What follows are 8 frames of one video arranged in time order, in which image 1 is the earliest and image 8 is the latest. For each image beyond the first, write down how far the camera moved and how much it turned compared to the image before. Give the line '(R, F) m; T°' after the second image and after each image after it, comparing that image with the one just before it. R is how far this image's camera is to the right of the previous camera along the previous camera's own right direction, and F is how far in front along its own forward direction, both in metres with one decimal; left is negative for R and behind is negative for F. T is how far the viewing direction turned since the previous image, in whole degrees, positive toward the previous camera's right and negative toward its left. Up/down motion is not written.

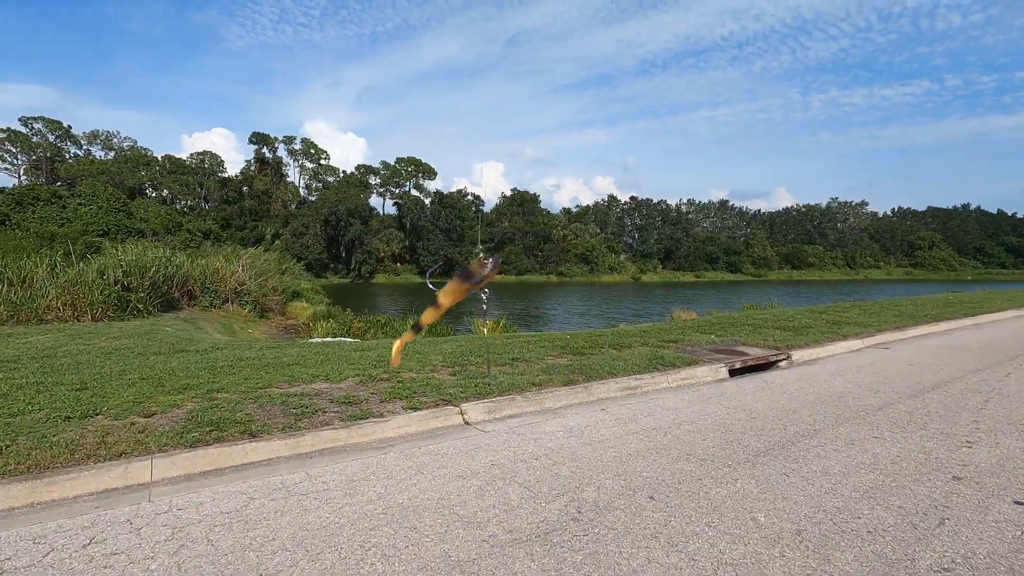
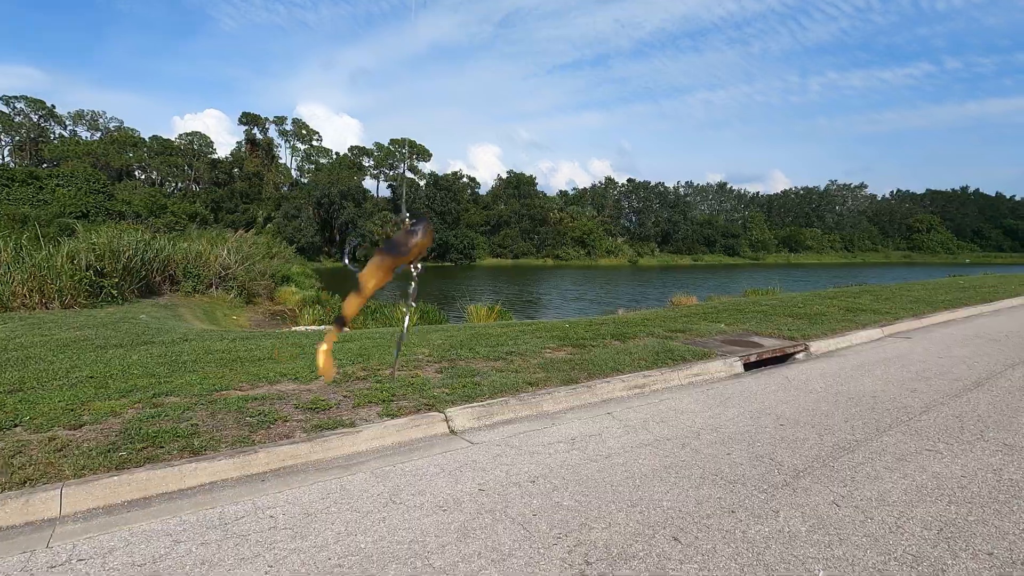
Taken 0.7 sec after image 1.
(0.0, +0.7) m; 0°
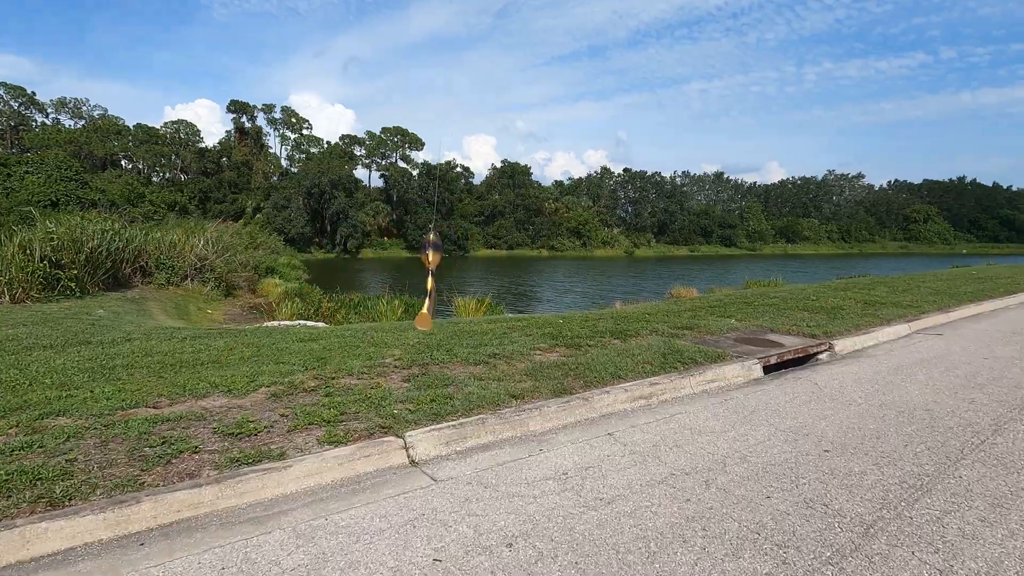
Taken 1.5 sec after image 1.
(+0.1, +1.0) m; 0°
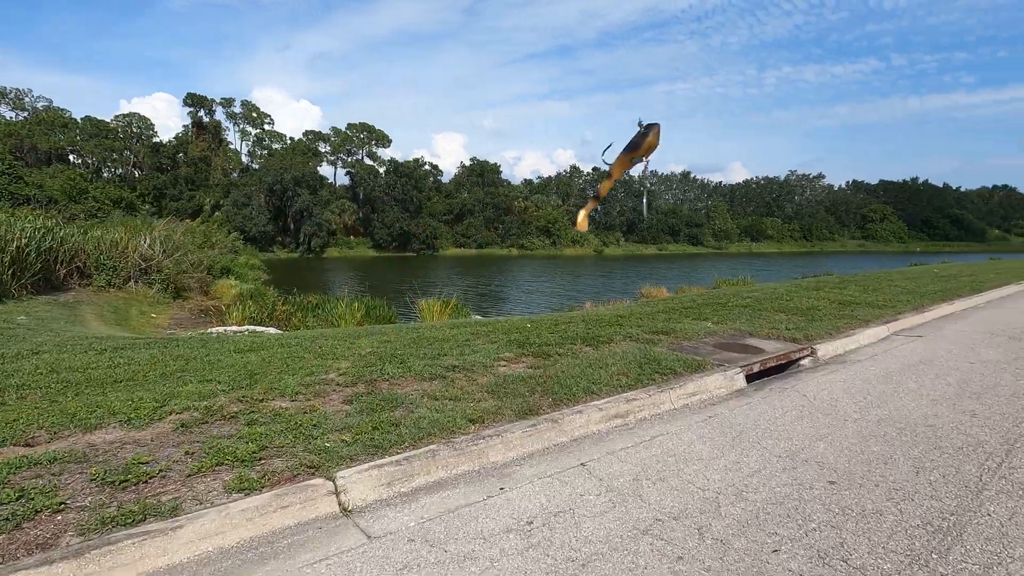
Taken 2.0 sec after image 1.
(+0.1, +0.6) m; +3°
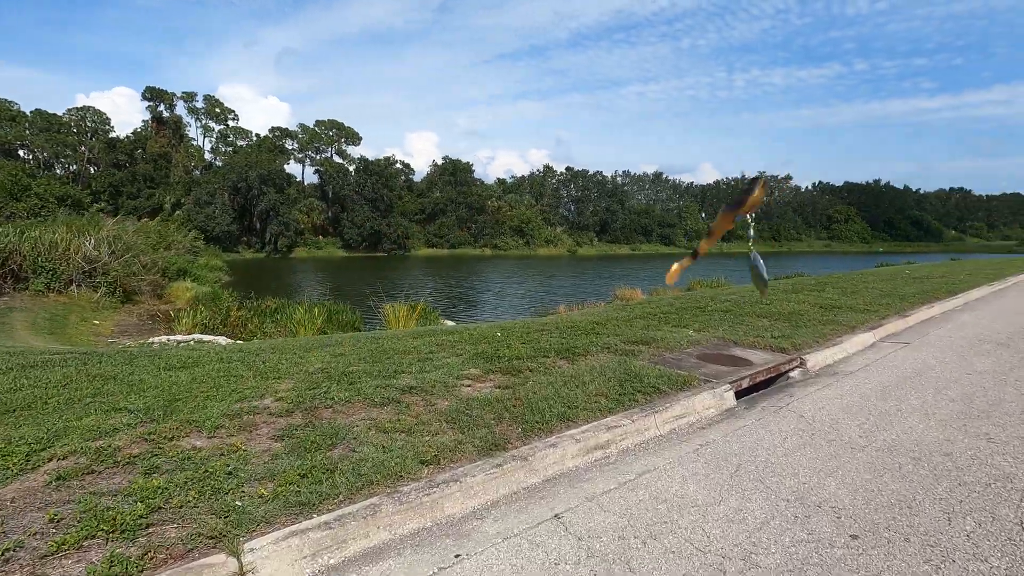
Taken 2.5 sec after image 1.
(+0.1, +0.6) m; +3°
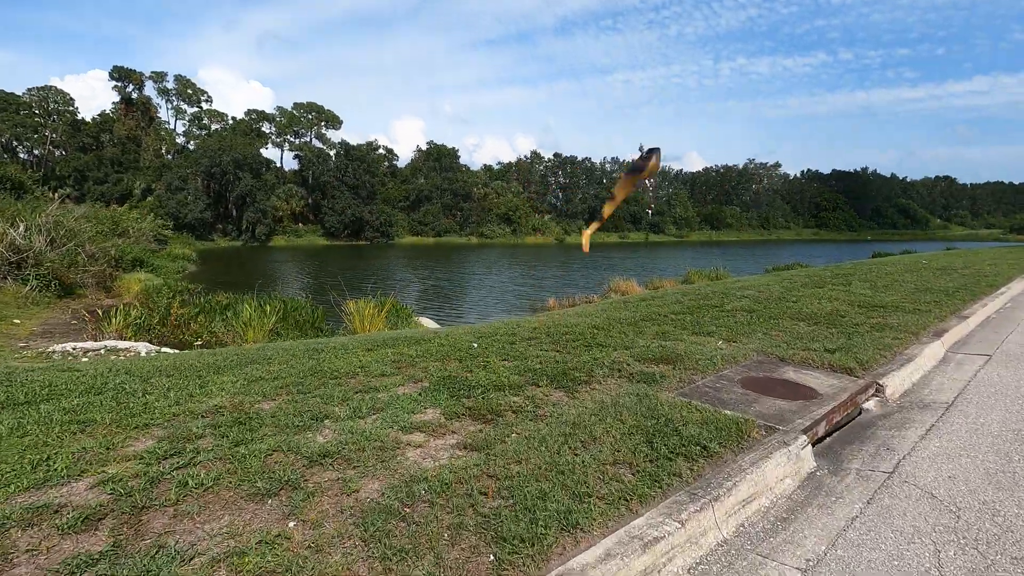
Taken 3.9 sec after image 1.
(+0.1, +1.7) m; +1°
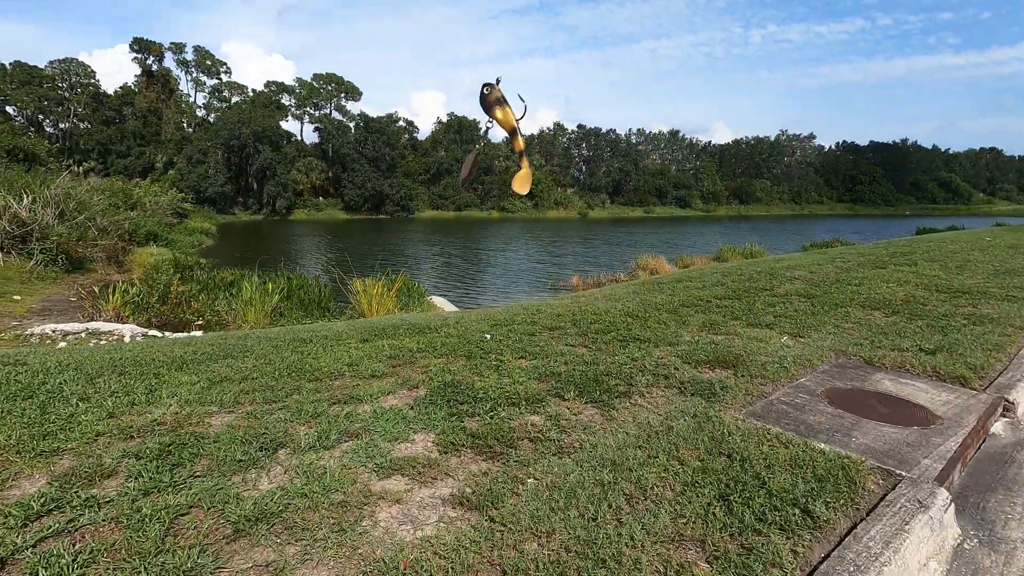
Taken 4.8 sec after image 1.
(0.0, +1.0) m; -2°
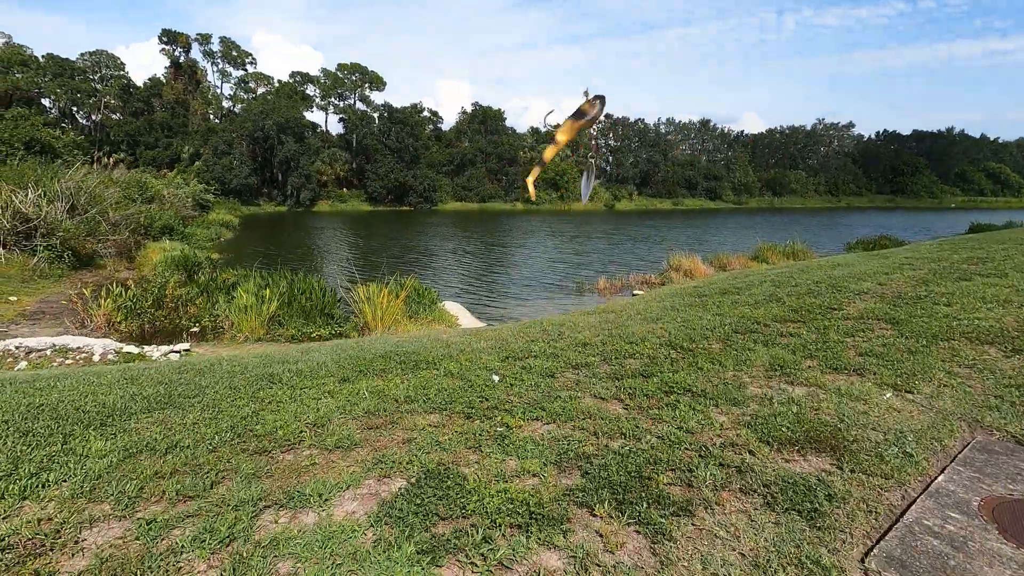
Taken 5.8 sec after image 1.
(+0.1, +1.1) m; -3°
